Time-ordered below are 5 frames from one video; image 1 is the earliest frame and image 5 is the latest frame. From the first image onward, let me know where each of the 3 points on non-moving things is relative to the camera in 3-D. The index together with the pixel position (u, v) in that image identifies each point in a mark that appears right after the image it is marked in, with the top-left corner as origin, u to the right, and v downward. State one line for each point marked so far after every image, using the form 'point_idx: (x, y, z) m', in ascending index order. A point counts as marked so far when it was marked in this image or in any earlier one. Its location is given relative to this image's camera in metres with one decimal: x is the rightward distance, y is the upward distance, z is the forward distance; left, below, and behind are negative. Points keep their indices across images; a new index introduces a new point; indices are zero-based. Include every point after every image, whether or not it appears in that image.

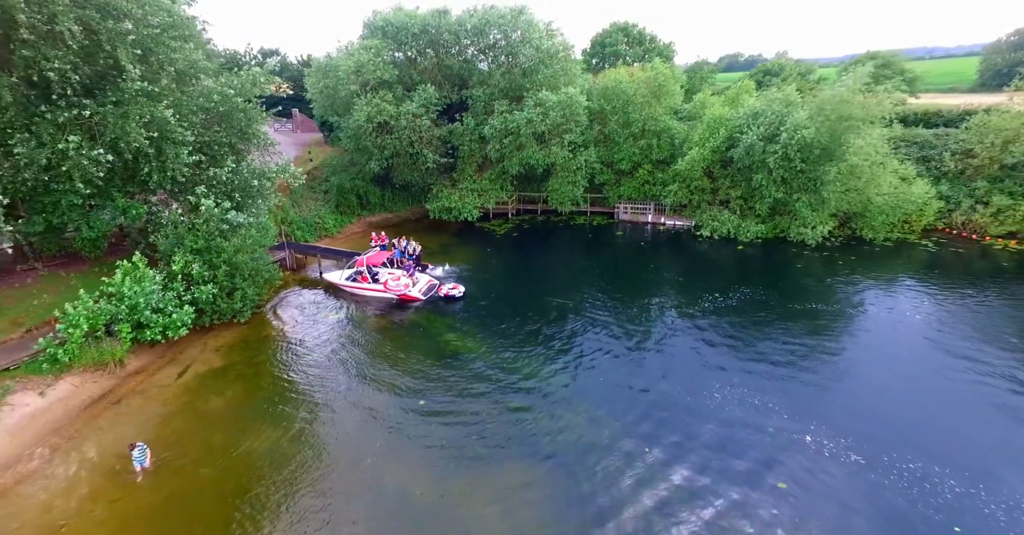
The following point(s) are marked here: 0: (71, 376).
0: (-16.6, -4.0, +17.2) m
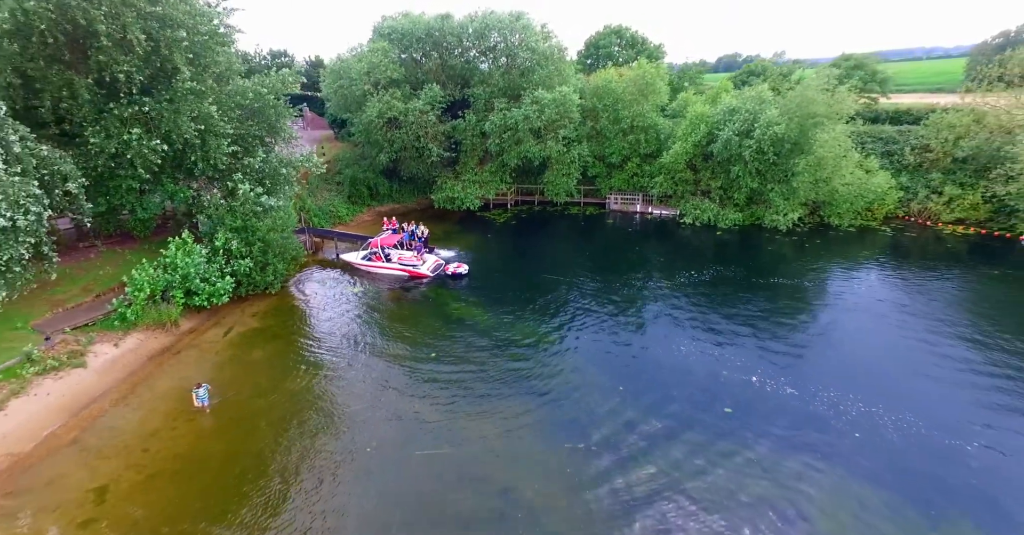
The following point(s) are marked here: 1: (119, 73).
0: (-16.6, -2.8, +20.3) m
1: (-16.6, +8.2, +19.3) m
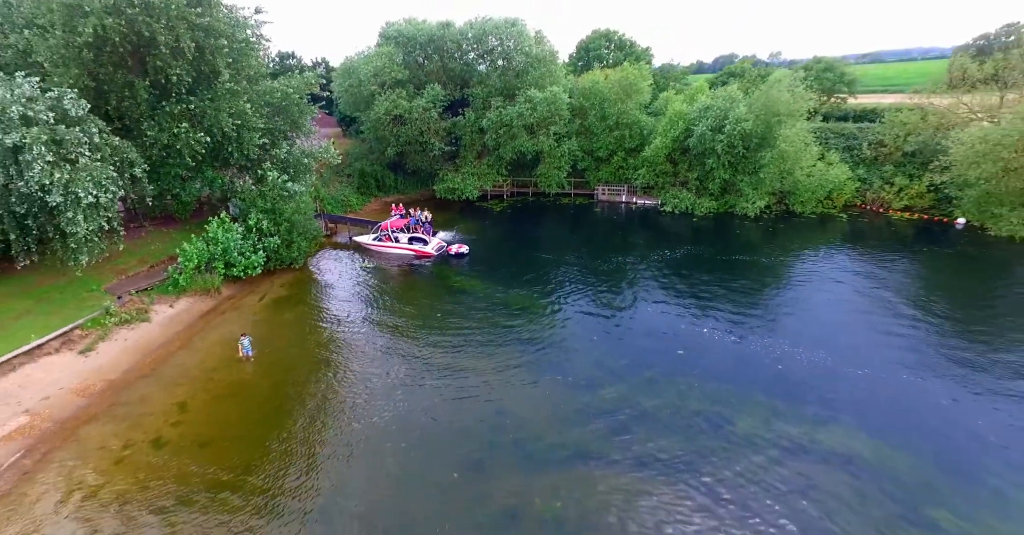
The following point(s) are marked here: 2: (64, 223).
0: (-17.0, -1.5, +23.9) m
1: (-16.9, +9.5, +22.8) m
2: (-18.8, +1.9, +19.2) m
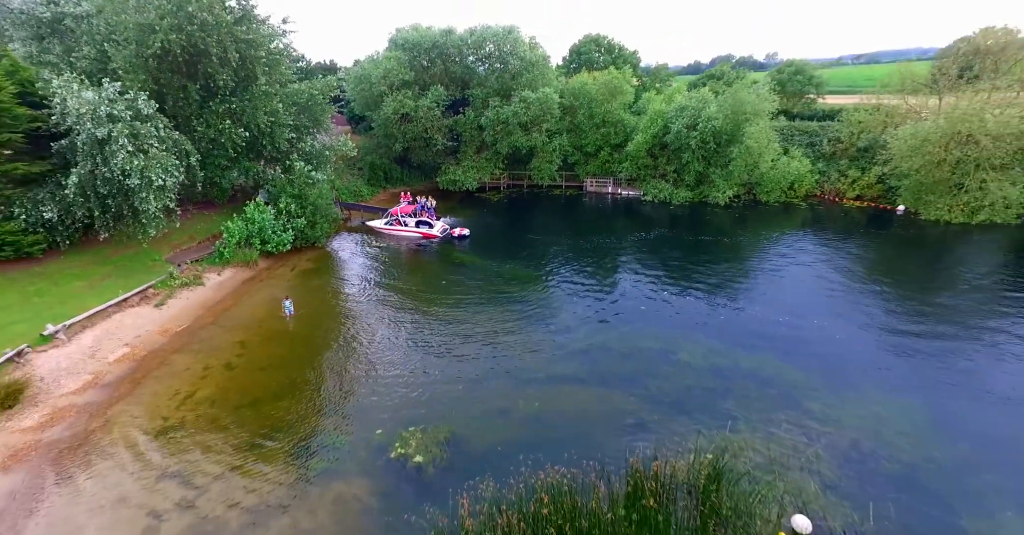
0: (-17.4, +0.1, +28.2) m
1: (-17.3, +11.1, +27.1) m
2: (-19.2, +3.4, +23.5) m
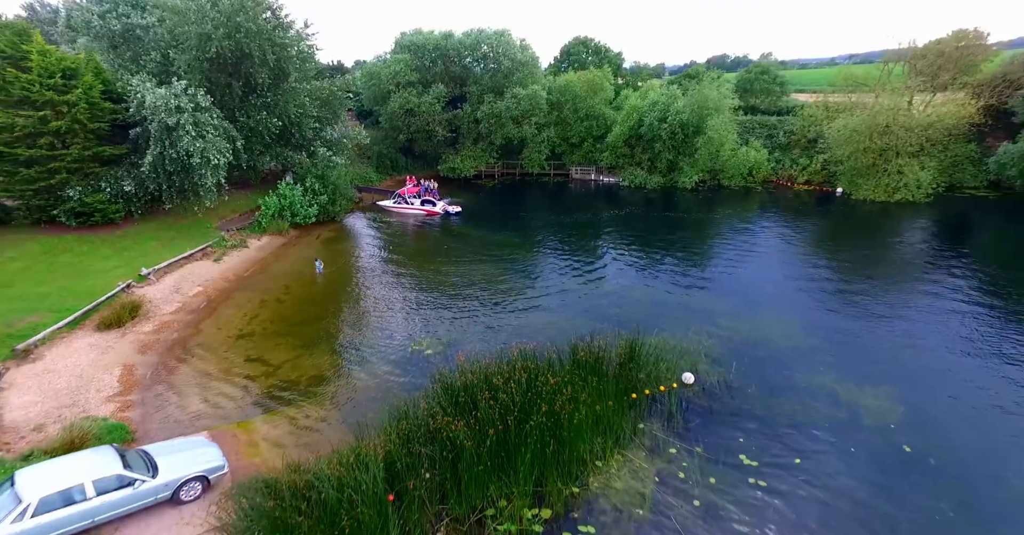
0: (-18.1, +2.4, +33.8) m
1: (-18.0, +13.4, +32.6) m
2: (-19.9, +5.7, +29.0) m
